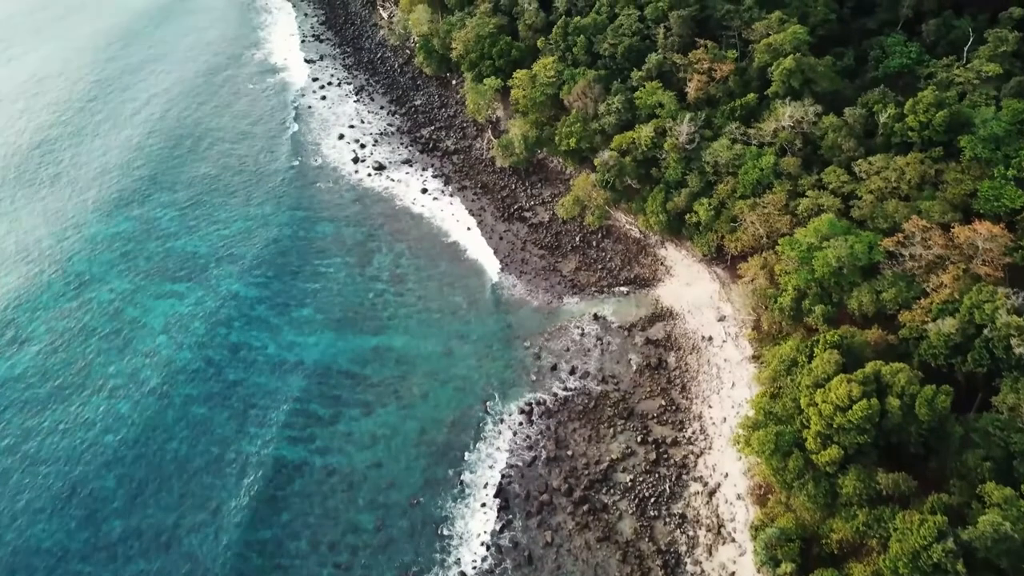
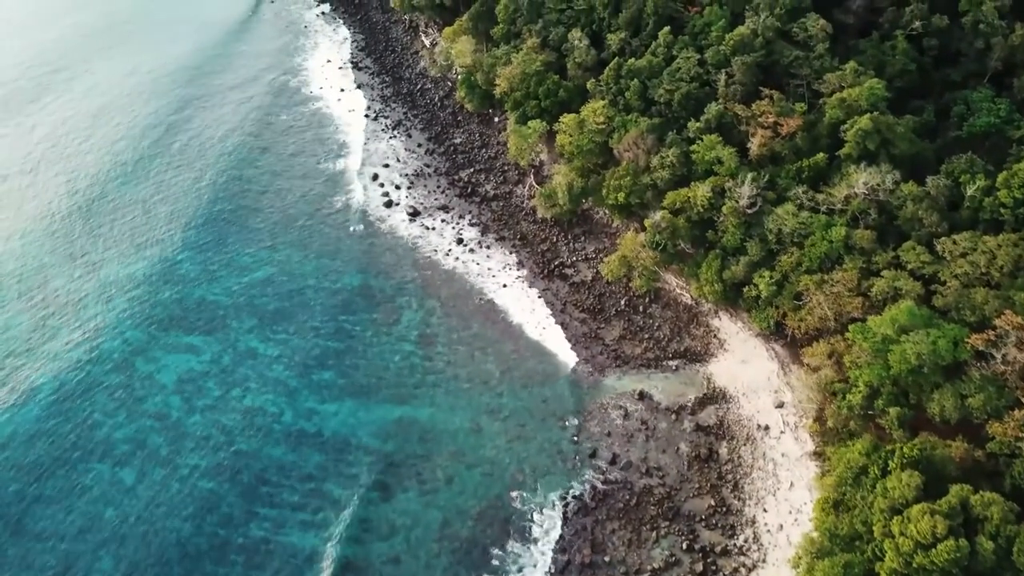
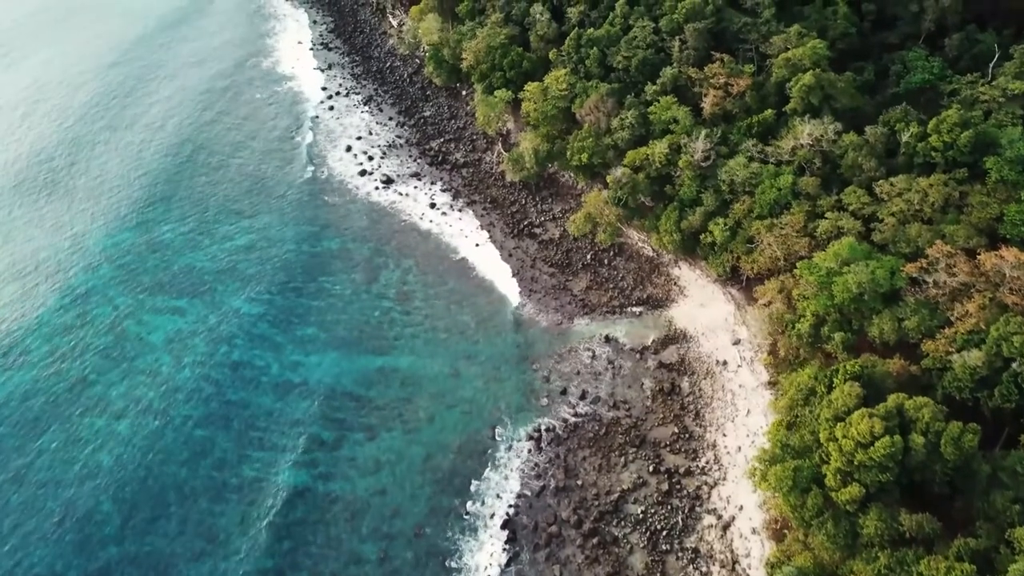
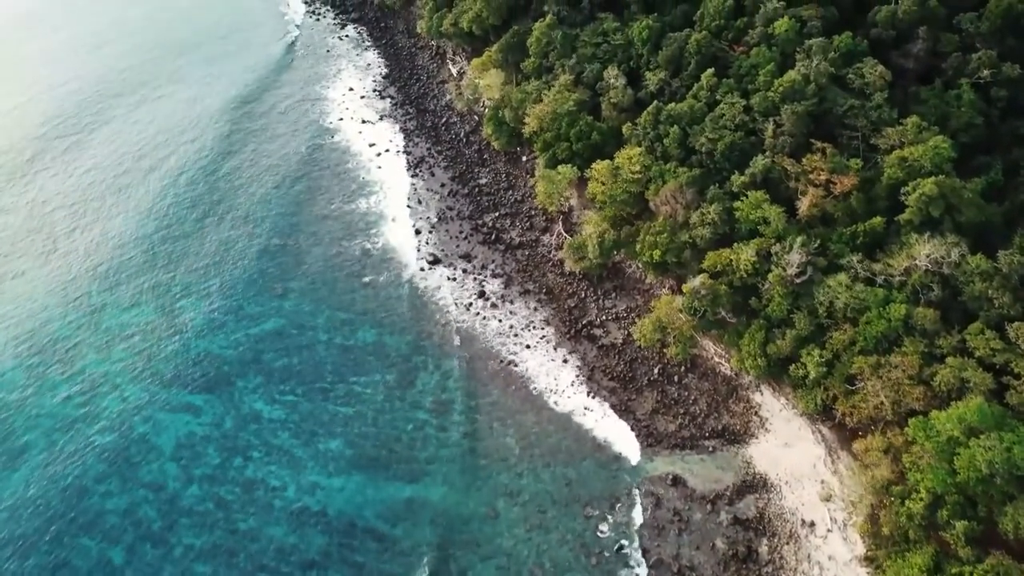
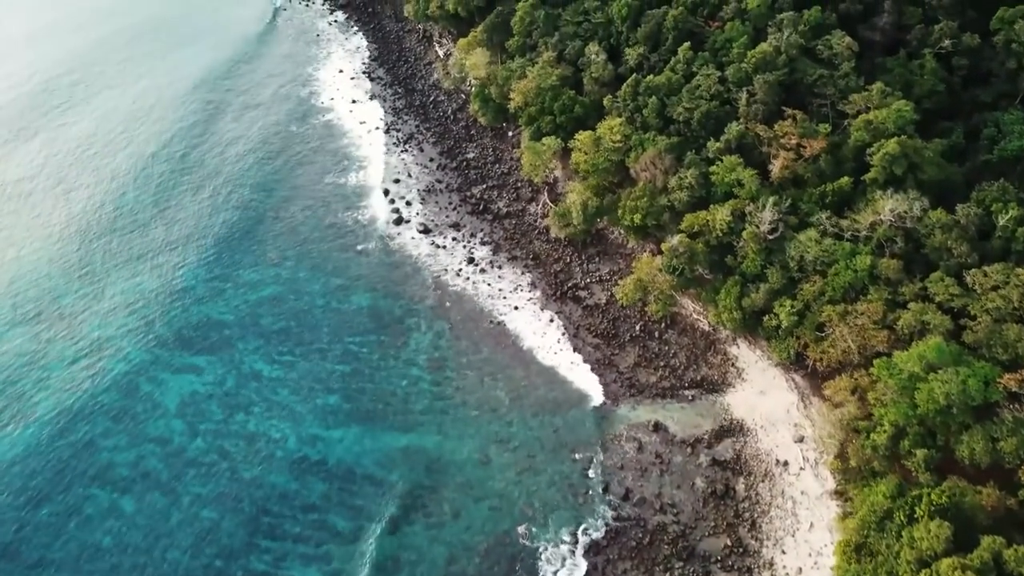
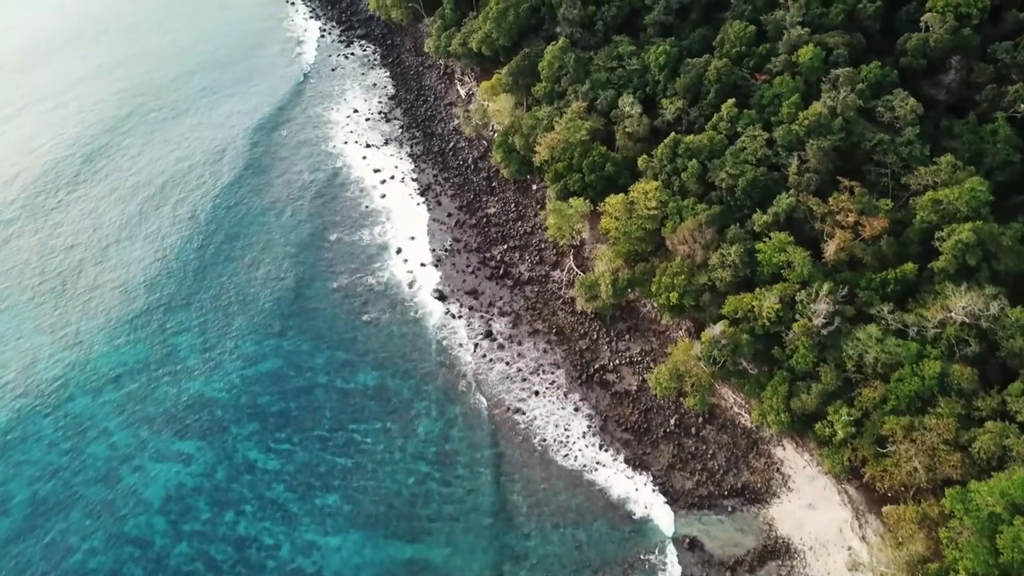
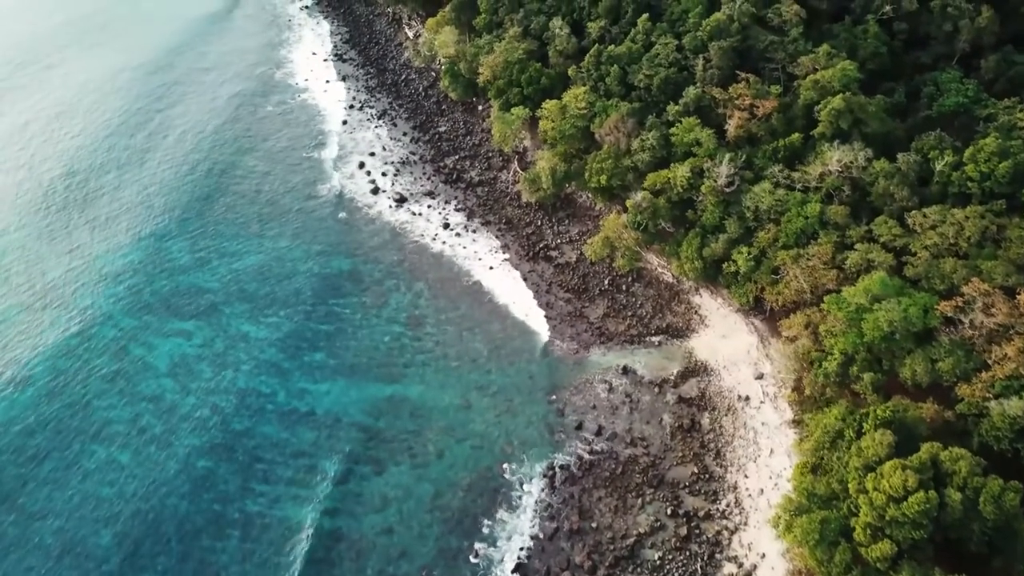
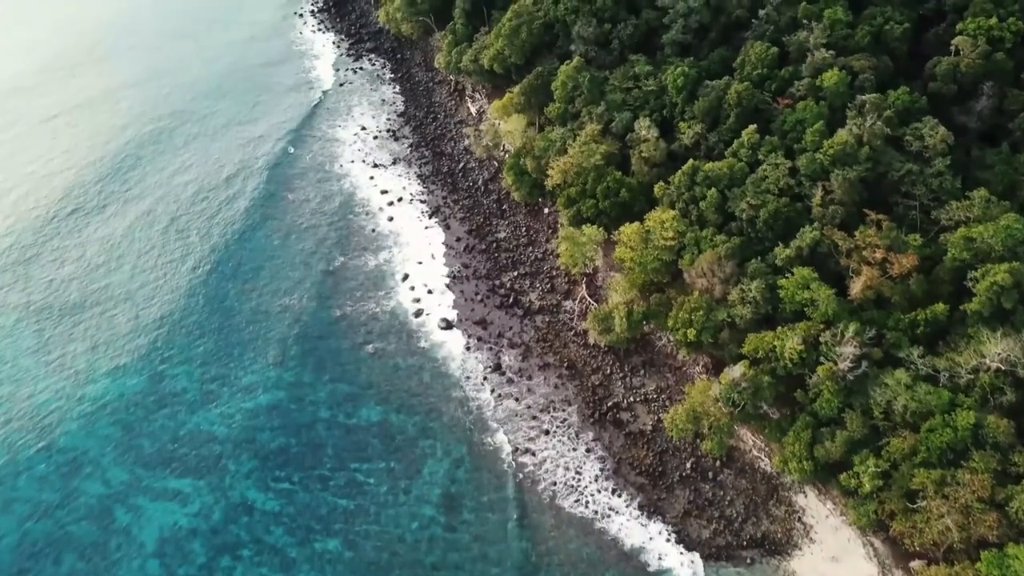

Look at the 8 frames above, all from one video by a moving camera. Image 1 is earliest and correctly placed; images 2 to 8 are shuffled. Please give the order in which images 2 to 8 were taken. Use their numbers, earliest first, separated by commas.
3, 7, 2, 5, 4, 6, 8
